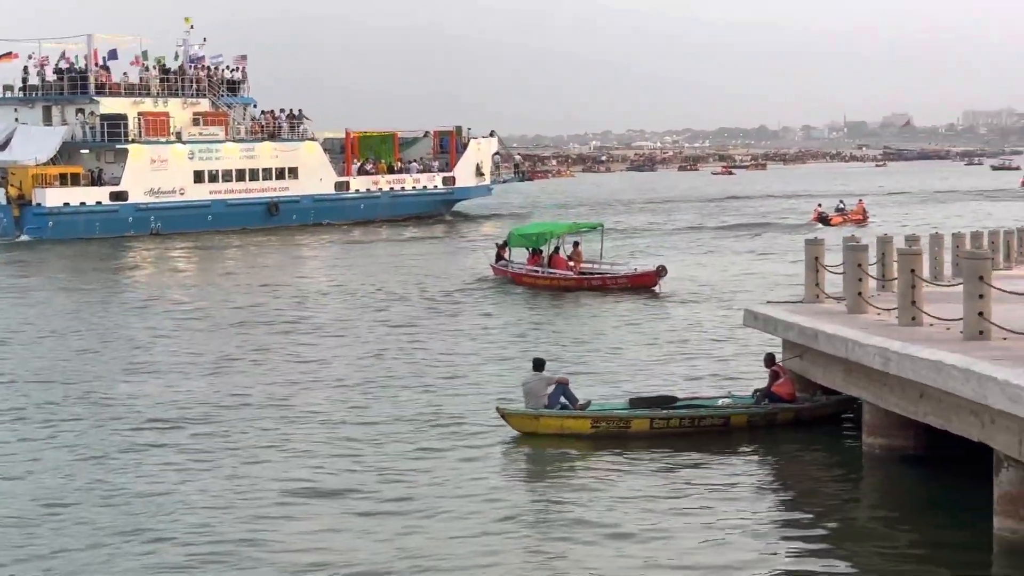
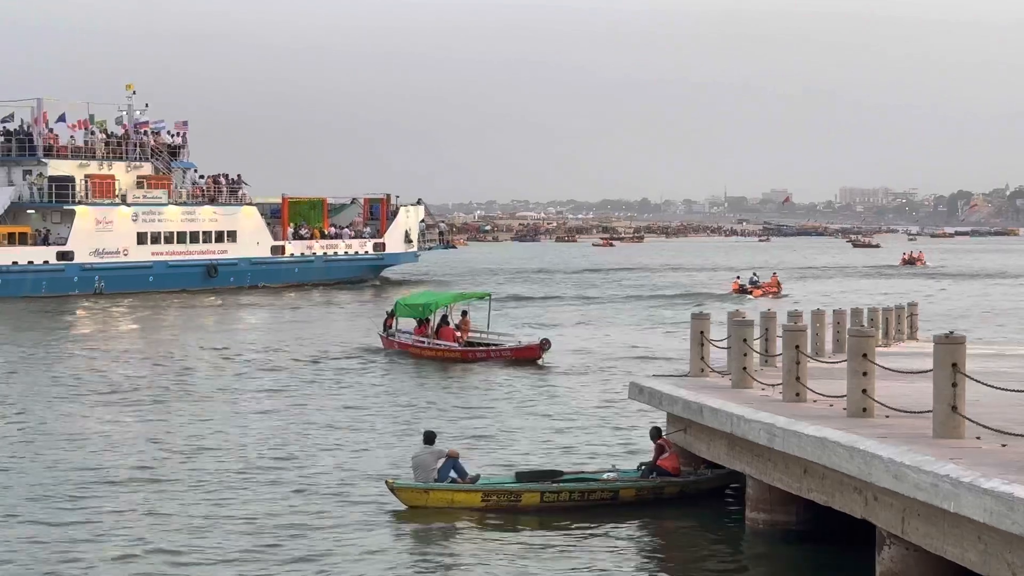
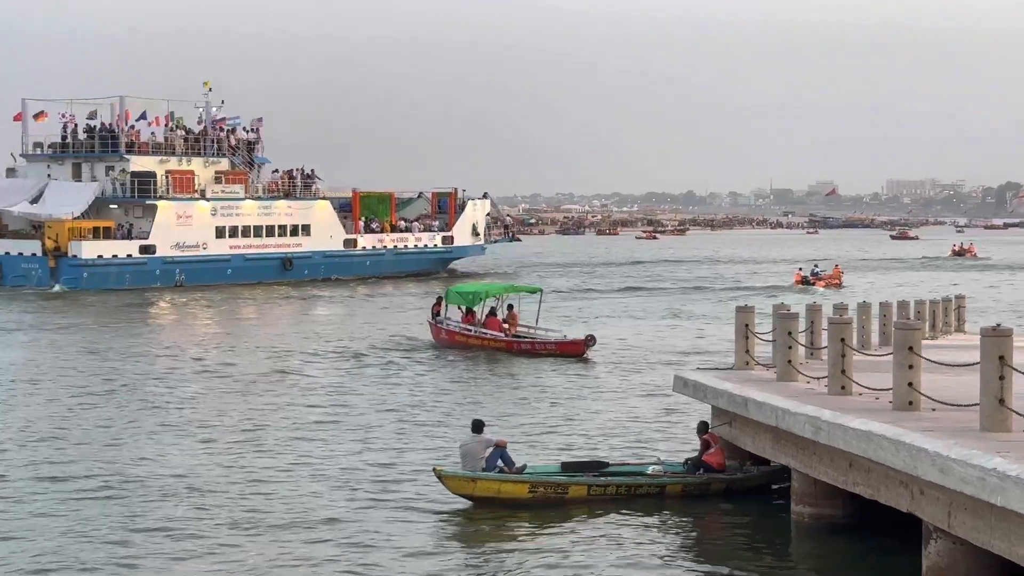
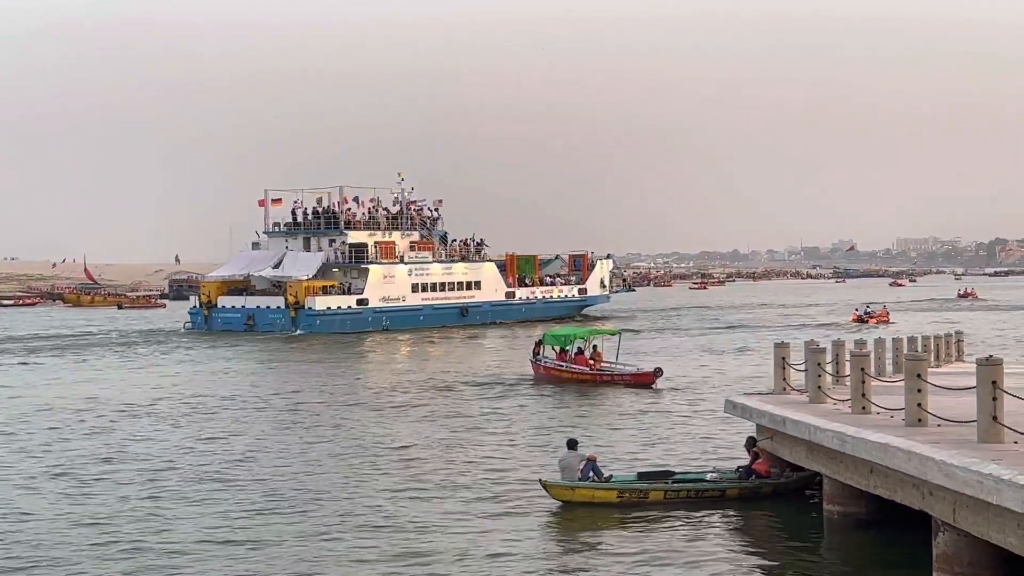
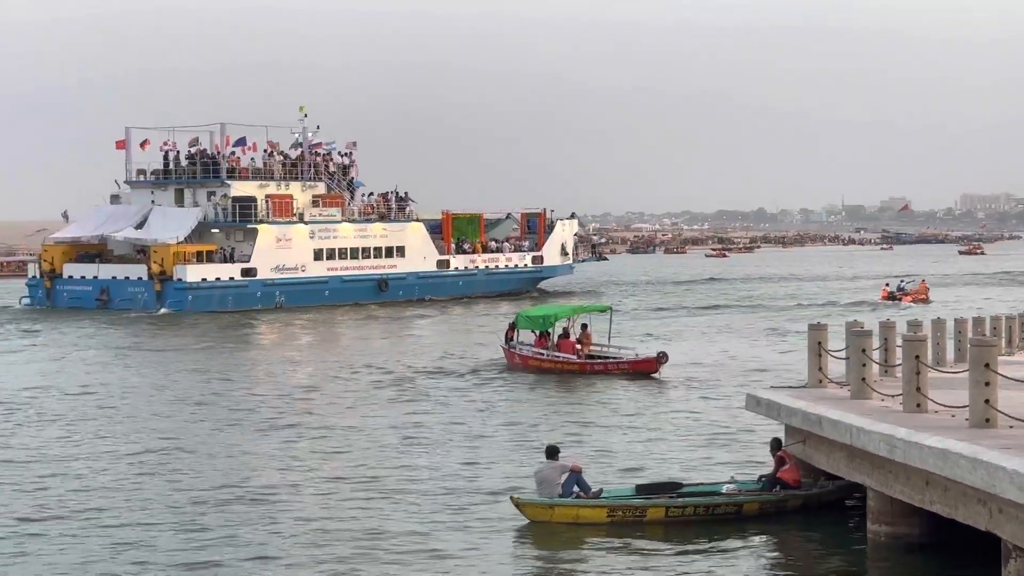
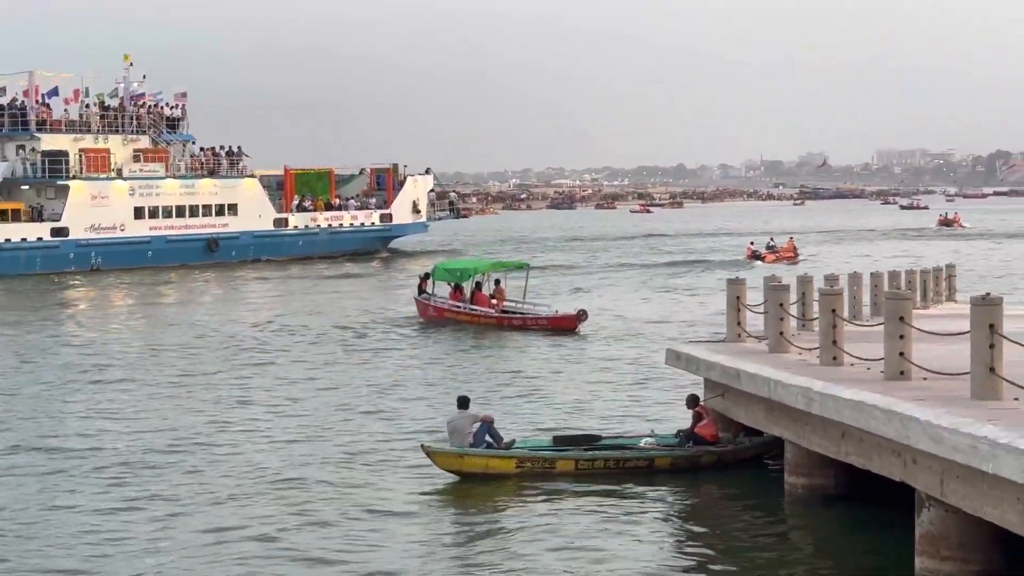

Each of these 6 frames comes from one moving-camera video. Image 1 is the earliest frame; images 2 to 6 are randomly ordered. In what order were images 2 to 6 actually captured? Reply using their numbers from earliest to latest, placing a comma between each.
6, 2, 3, 5, 4
